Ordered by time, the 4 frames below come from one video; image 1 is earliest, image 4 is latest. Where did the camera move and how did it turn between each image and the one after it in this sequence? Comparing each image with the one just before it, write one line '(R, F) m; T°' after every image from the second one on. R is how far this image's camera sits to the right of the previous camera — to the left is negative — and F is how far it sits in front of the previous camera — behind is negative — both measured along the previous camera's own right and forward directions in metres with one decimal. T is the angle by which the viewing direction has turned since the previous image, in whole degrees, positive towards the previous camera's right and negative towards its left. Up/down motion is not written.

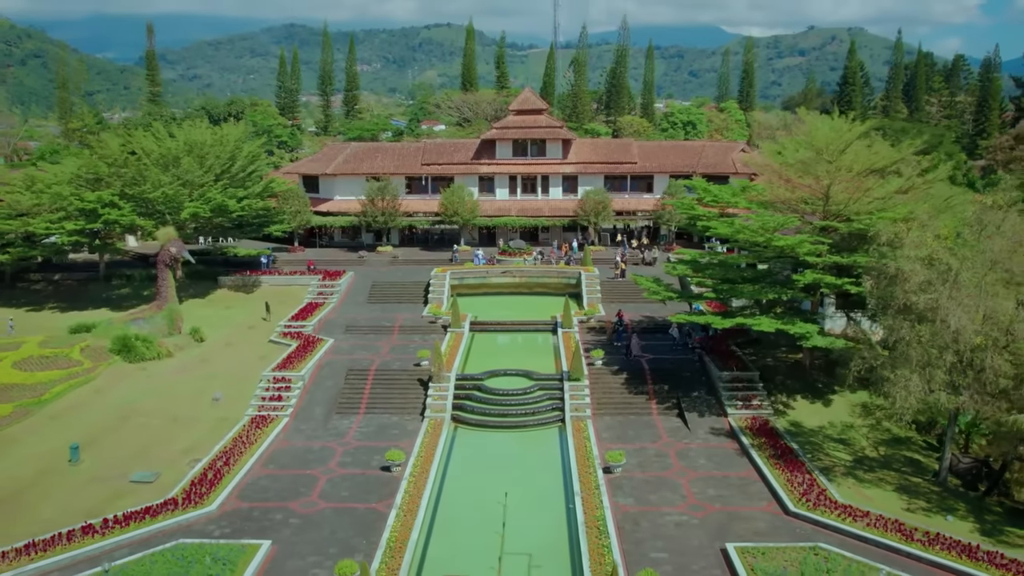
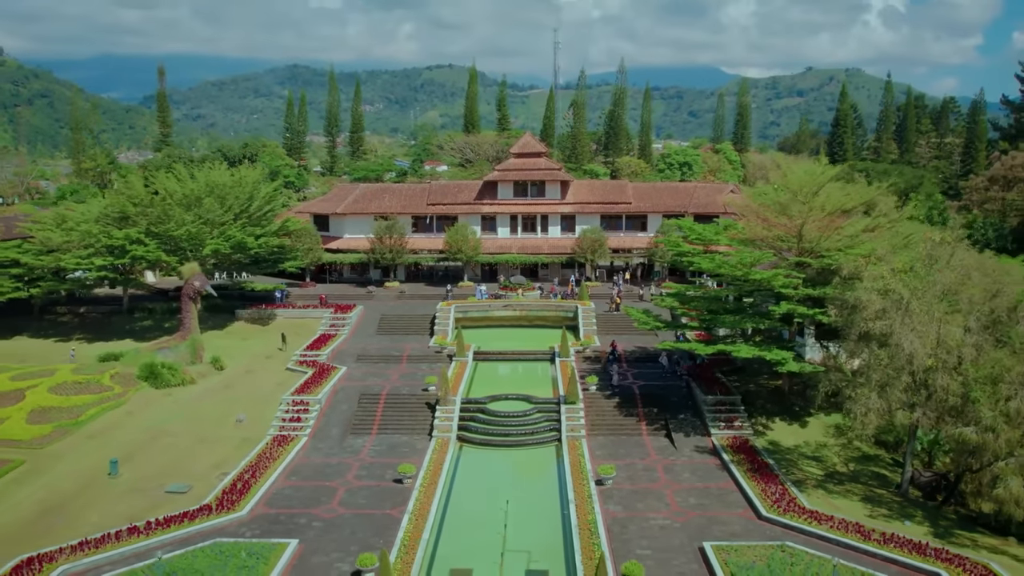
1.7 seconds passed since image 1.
(0.0, -2.9) m; 0°
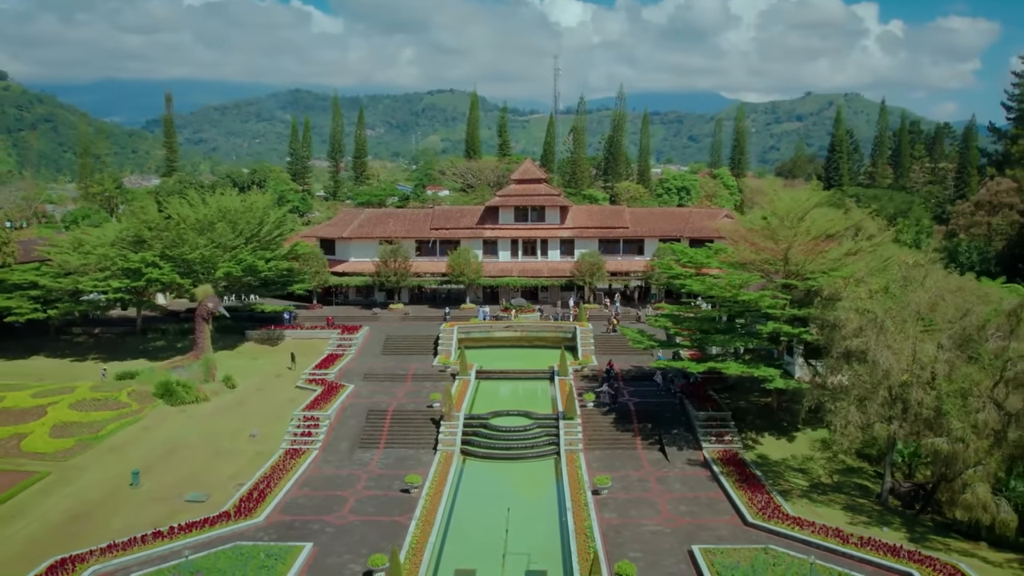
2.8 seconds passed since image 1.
(0.0, -1.8) m; 0°
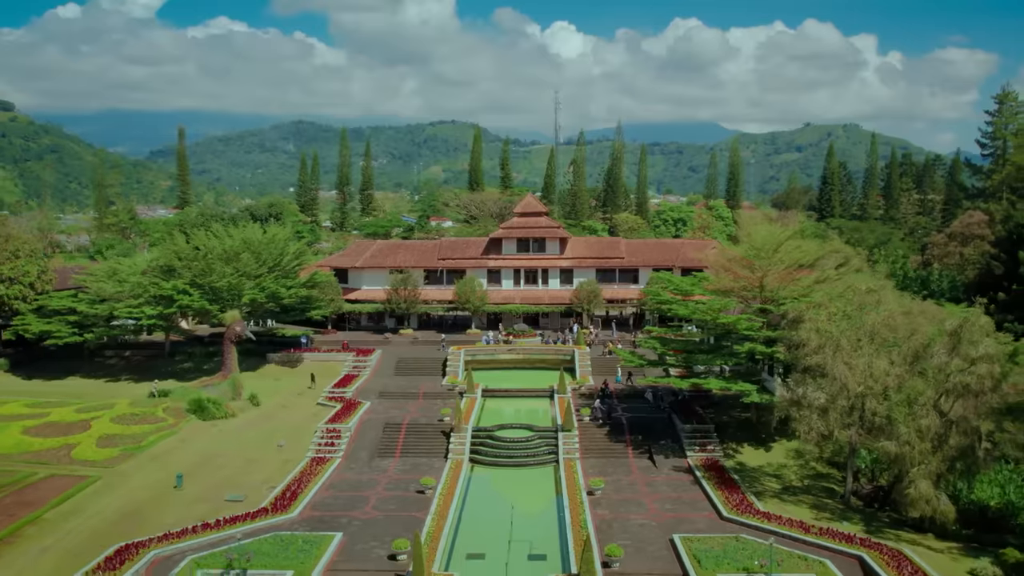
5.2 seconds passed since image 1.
(-0.1, -4.0) m; 0°
